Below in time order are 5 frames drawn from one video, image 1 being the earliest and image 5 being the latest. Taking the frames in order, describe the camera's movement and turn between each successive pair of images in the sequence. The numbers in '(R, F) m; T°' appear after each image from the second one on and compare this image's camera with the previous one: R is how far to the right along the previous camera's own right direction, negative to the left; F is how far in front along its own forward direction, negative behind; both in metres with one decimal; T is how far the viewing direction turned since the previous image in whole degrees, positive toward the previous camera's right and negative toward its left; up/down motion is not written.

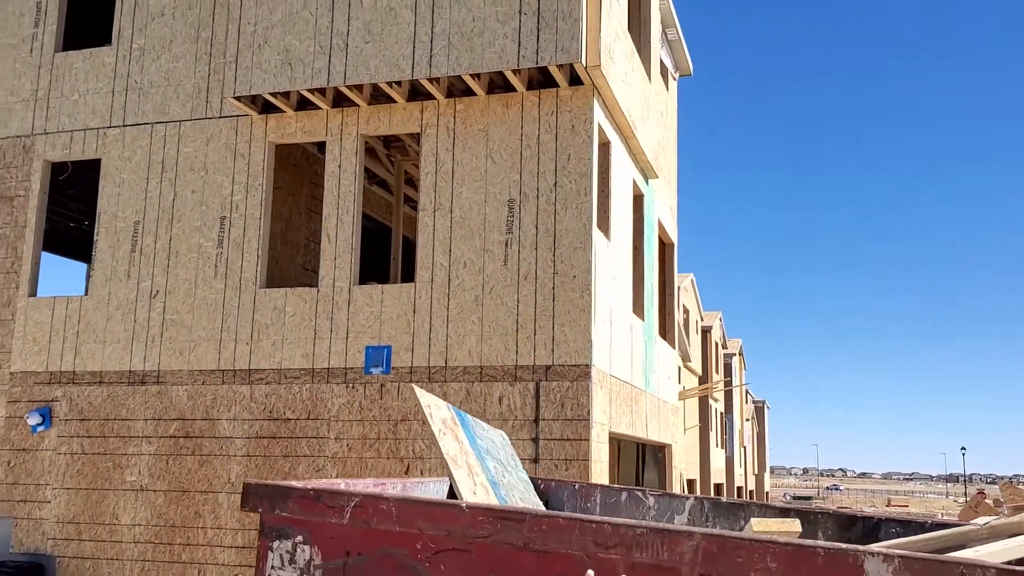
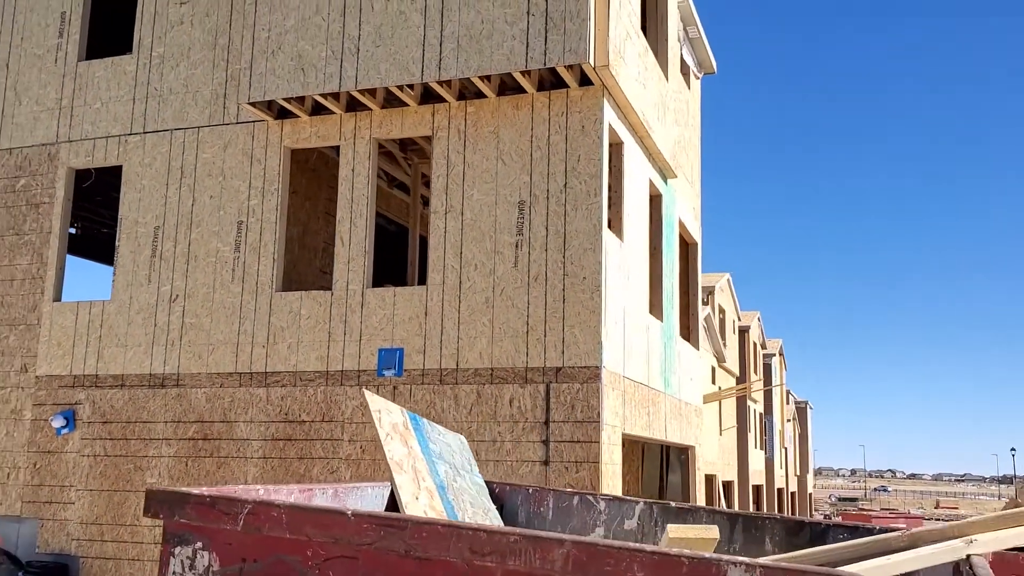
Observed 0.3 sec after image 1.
(+0.3, 0.0) m; -2°
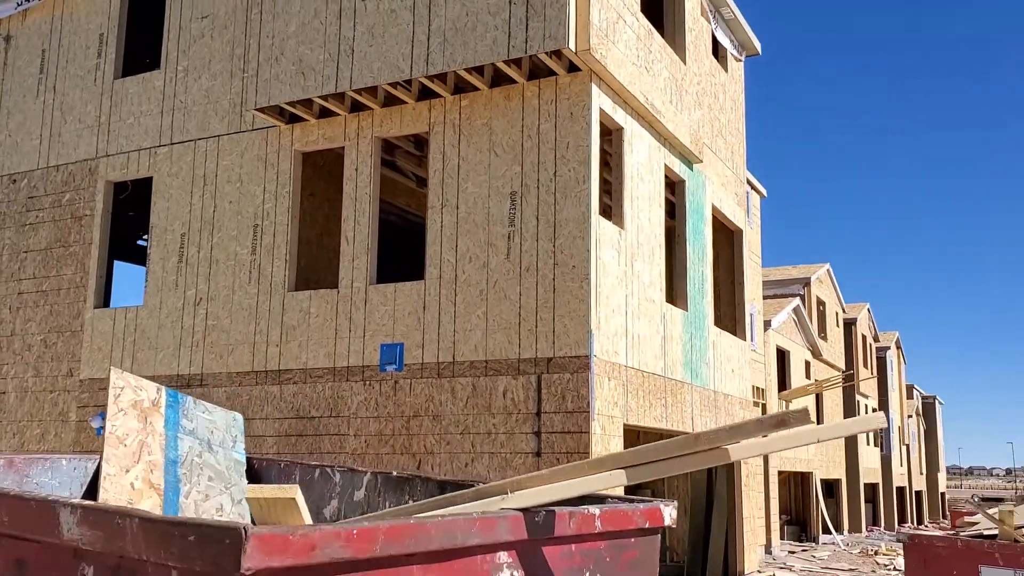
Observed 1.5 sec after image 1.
(+1.1, +0.1) m; -7°
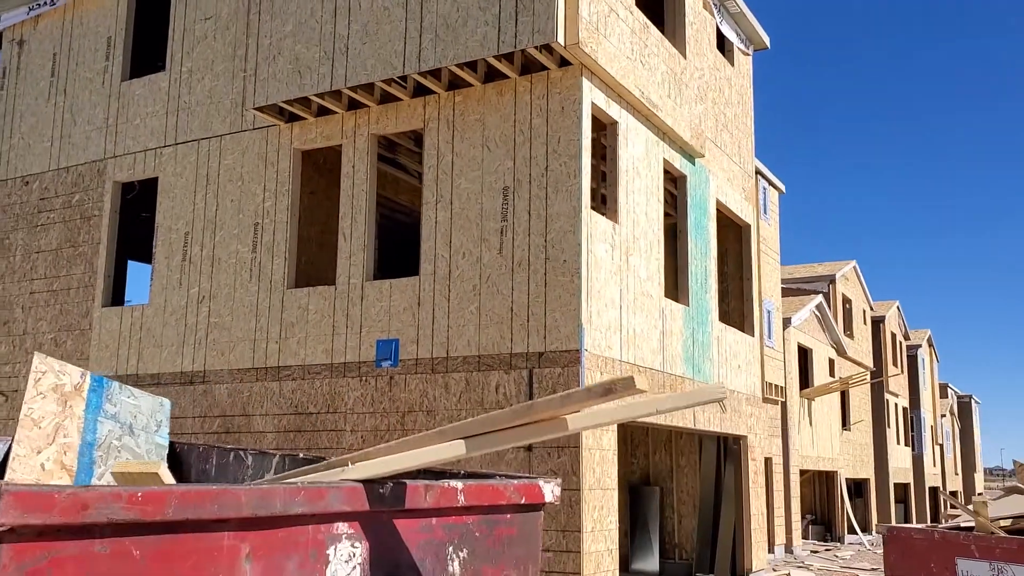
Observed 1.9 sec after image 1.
(+0.4, 0.0) m; -2°
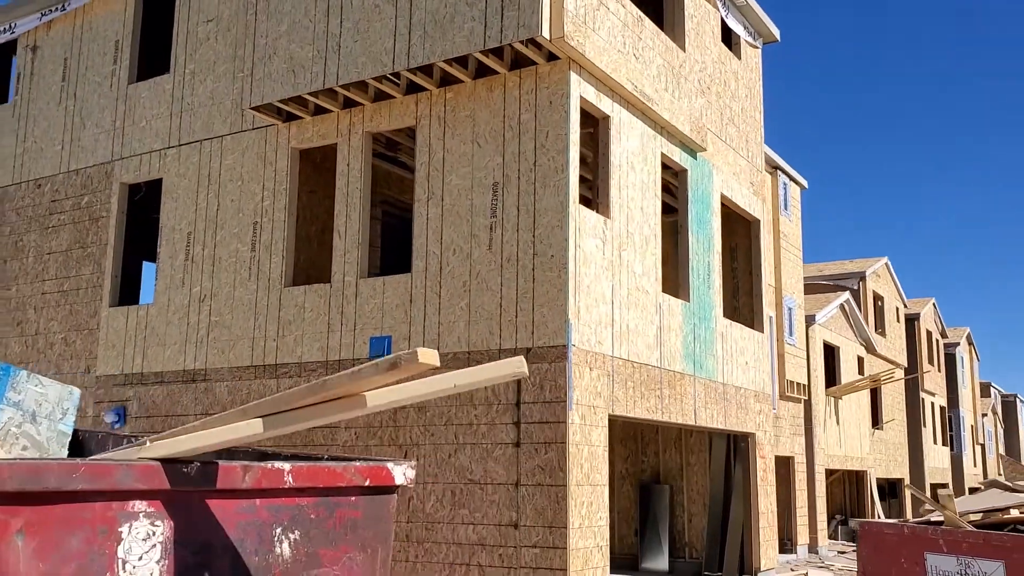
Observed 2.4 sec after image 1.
(+0.4, 0.0) m; -2°
